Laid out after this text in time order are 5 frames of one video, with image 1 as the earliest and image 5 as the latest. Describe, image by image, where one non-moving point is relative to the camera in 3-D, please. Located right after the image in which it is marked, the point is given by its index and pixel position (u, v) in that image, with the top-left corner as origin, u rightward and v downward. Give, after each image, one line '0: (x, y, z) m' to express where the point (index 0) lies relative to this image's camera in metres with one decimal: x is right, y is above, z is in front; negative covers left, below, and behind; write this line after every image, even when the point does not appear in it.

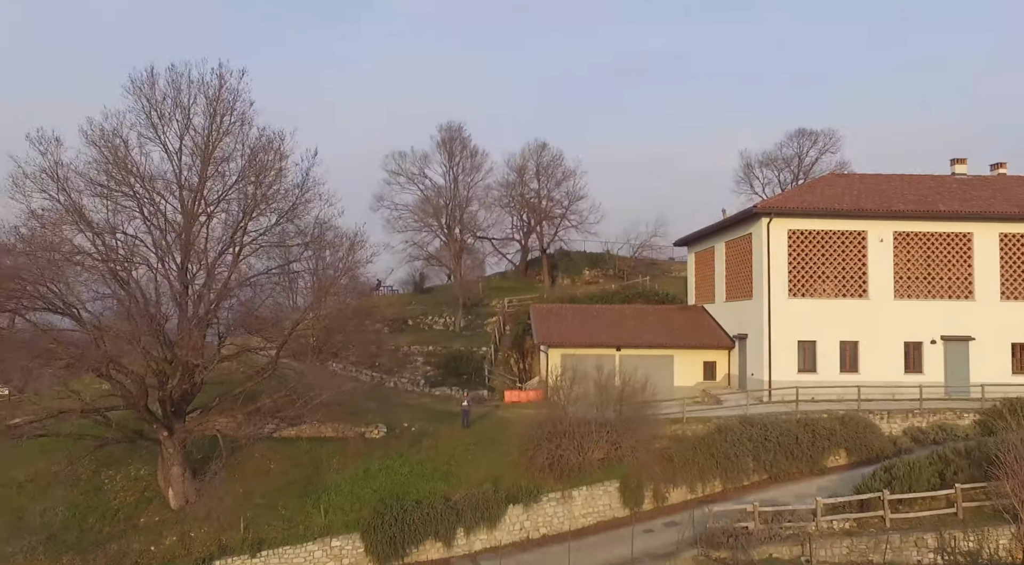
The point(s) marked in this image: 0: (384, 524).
0: (-2.7, -5.1, +19.5) m
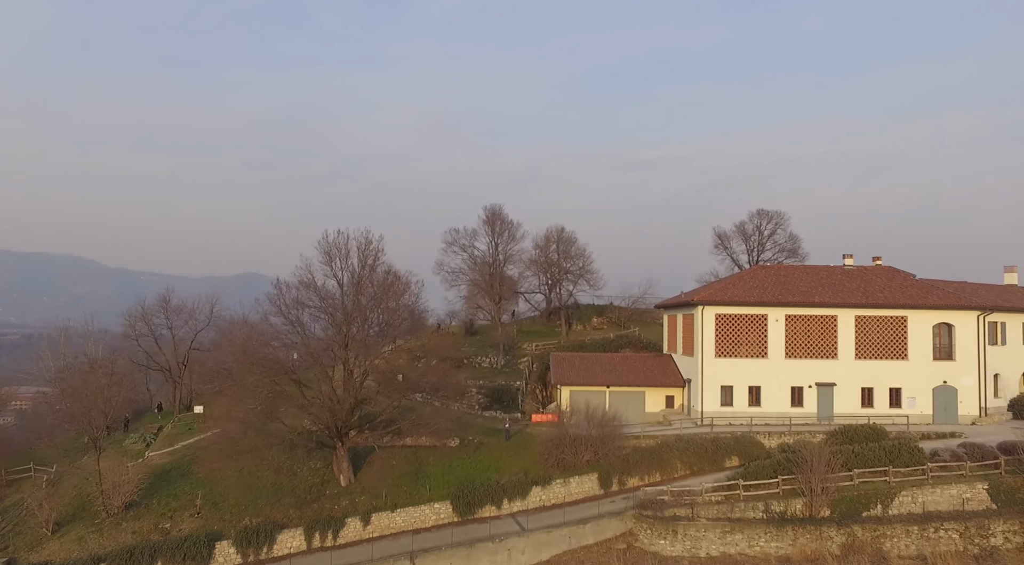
0: (-1.9, -8.0, +34.7) m
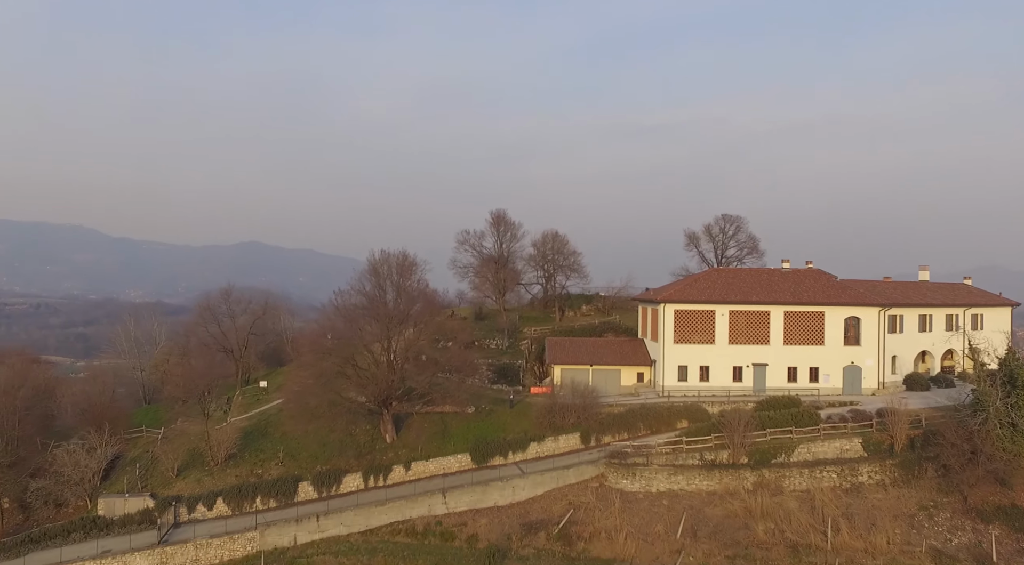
0: (-1.7, -8.4, +46.6) m
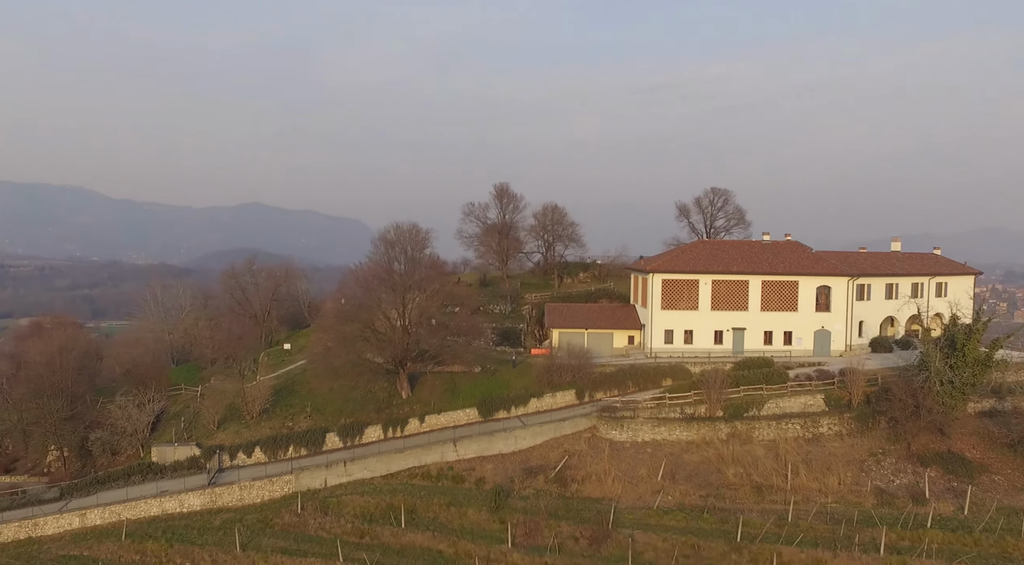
0: (-1.5, -6.9, +52.3) m
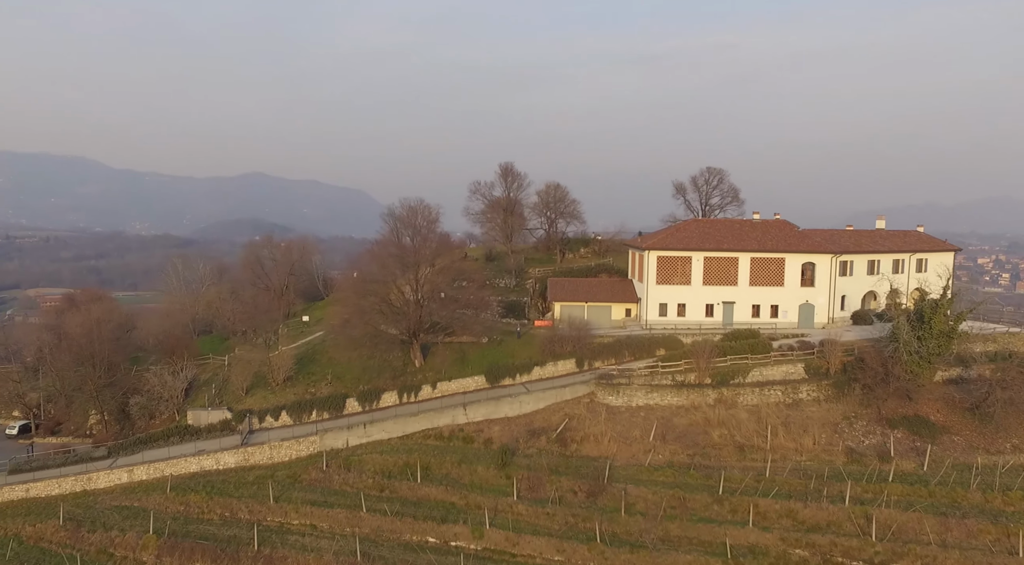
0: (-1.2, -5.5, +56.6) m
